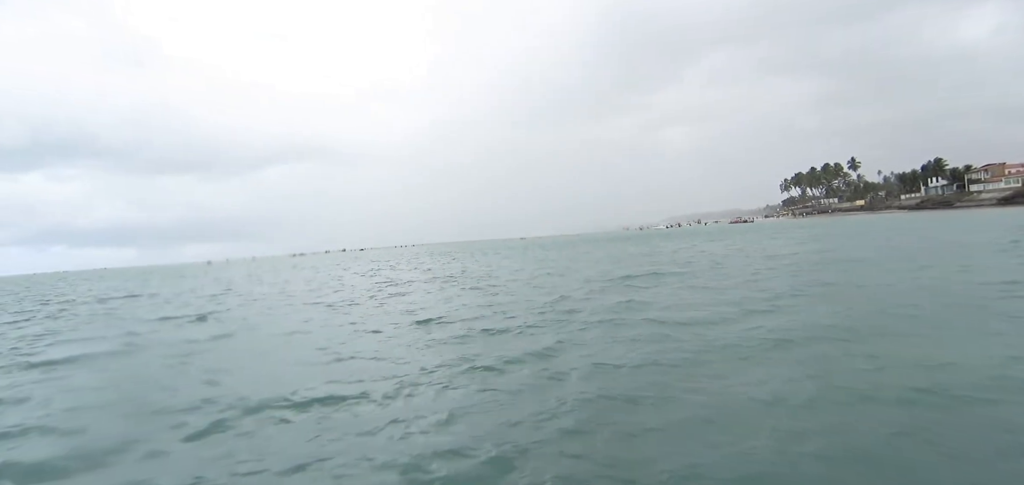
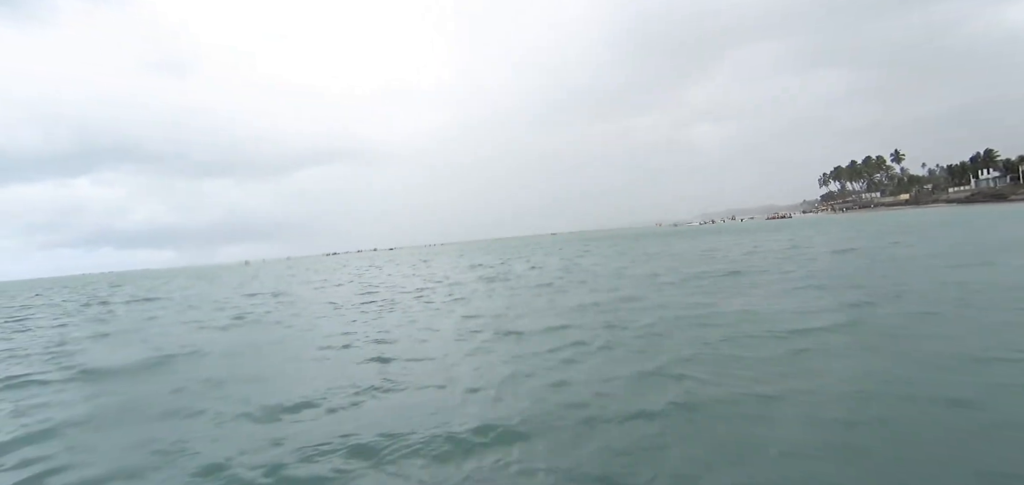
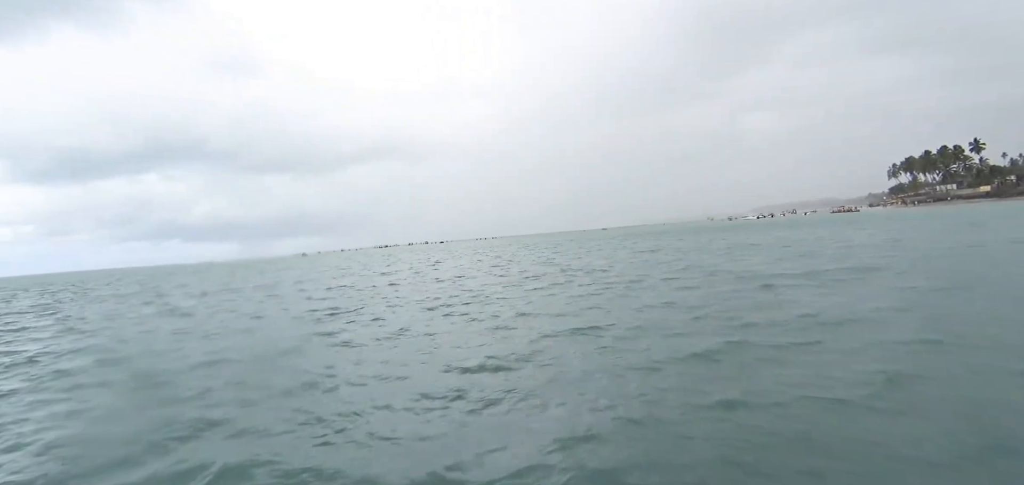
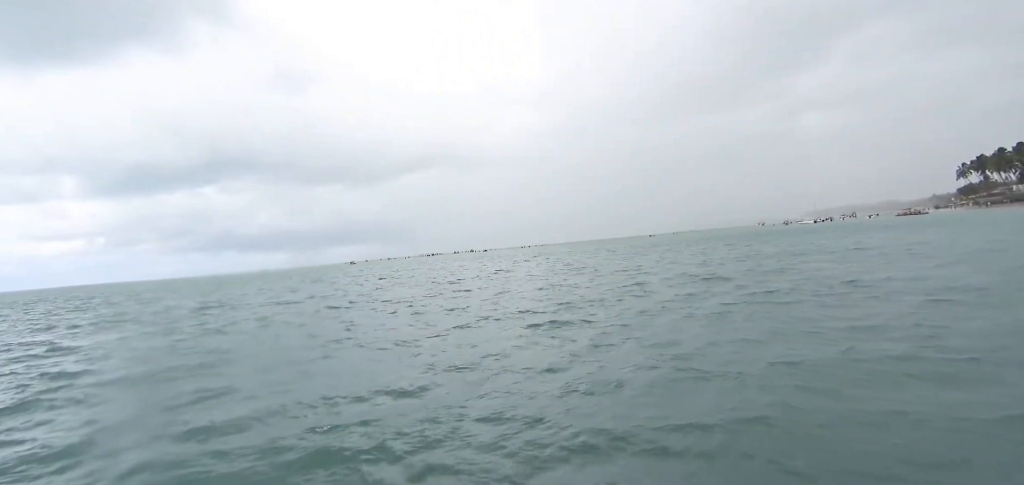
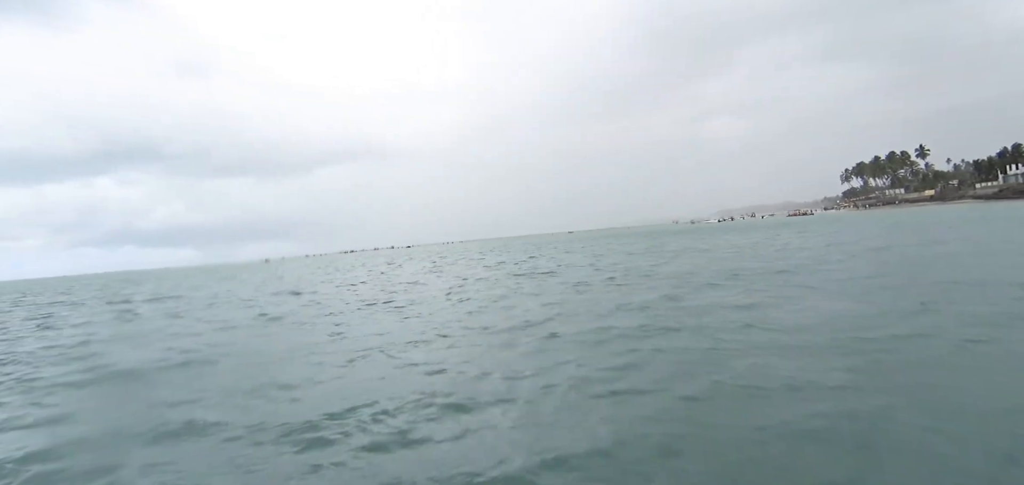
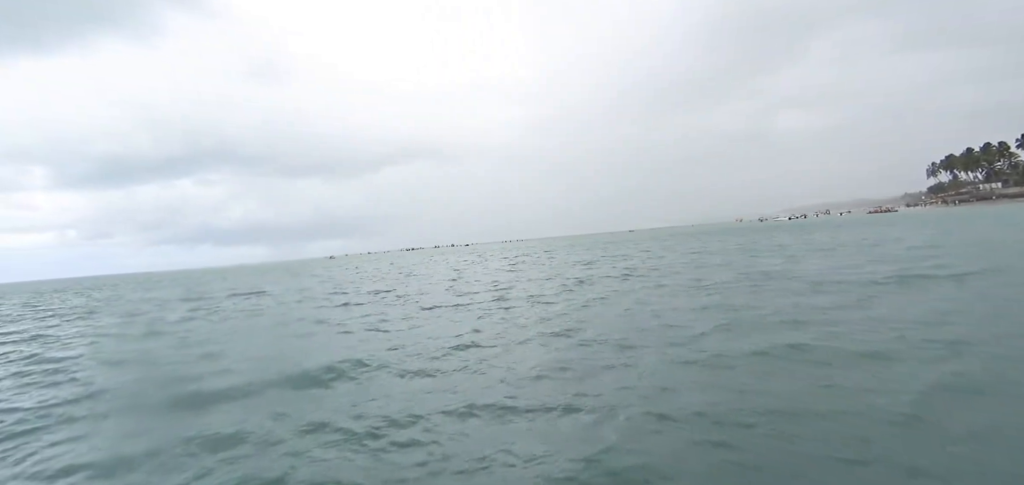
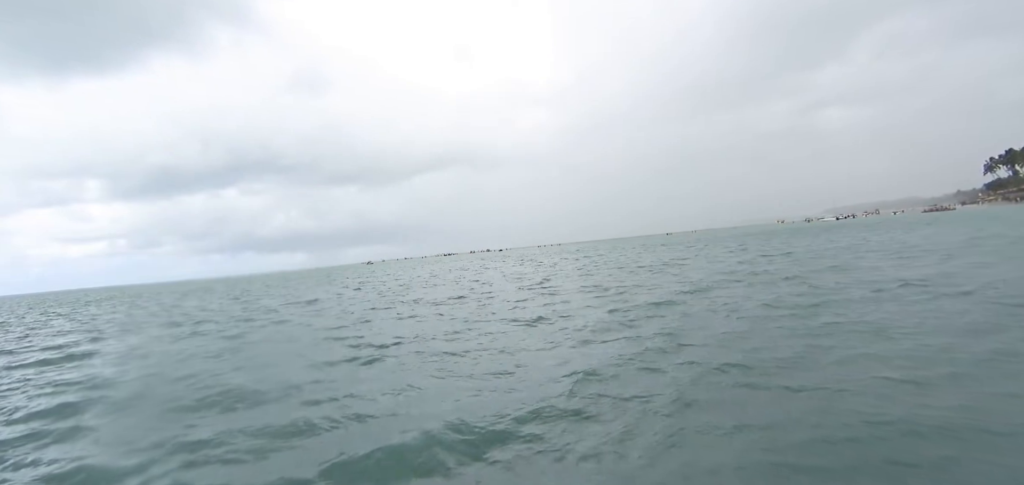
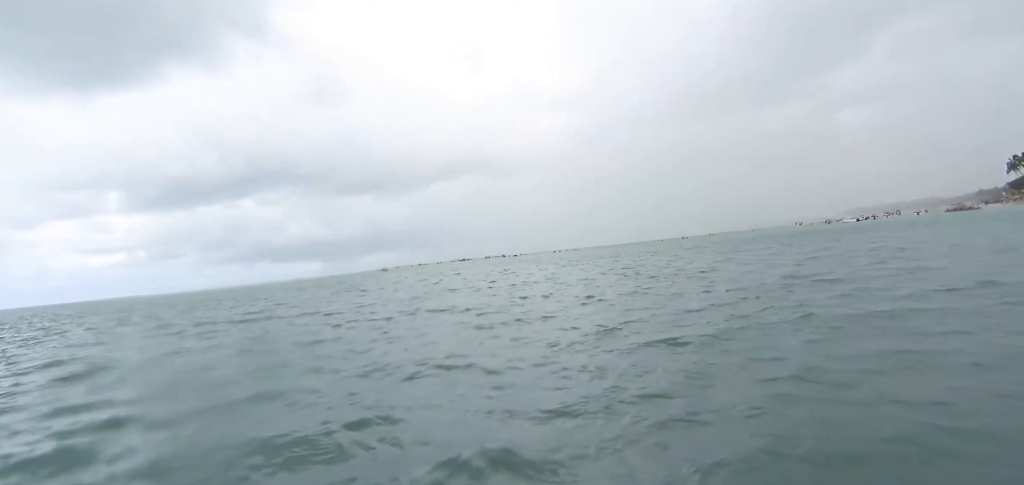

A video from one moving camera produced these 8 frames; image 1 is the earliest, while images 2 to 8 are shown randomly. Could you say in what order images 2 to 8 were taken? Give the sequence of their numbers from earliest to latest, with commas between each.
2, 5, 3, 6, 4, 7, 8
